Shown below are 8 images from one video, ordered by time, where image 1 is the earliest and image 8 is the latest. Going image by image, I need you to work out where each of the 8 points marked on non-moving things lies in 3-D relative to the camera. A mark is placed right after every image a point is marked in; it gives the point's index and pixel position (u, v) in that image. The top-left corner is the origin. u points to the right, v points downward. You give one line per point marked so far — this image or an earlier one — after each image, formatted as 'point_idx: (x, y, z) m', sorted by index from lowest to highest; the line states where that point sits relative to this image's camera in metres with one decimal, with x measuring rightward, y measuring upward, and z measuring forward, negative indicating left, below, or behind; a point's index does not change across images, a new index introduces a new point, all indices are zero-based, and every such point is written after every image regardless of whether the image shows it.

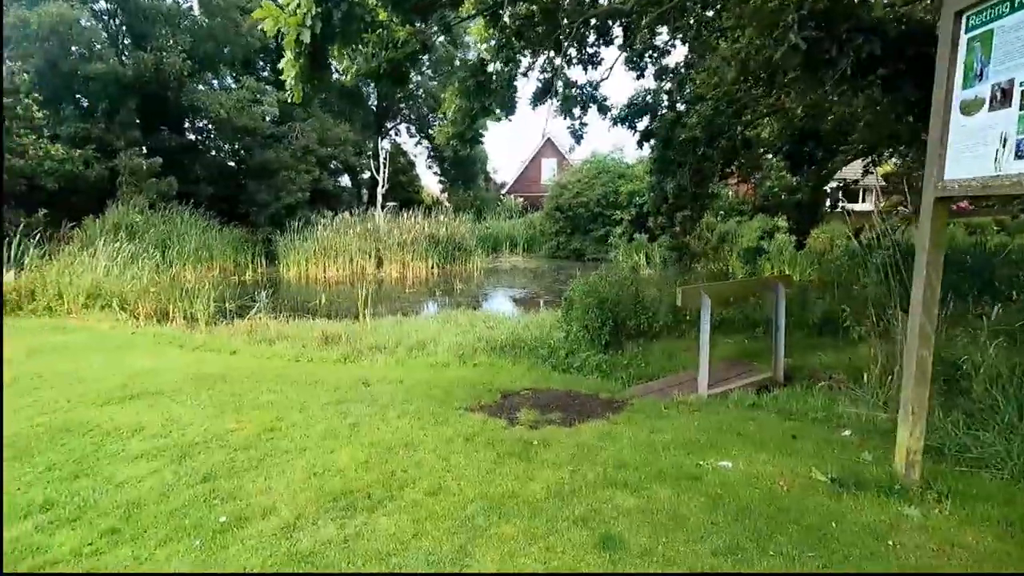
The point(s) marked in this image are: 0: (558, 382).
0: (+0.4, -0.8, +4.6) m
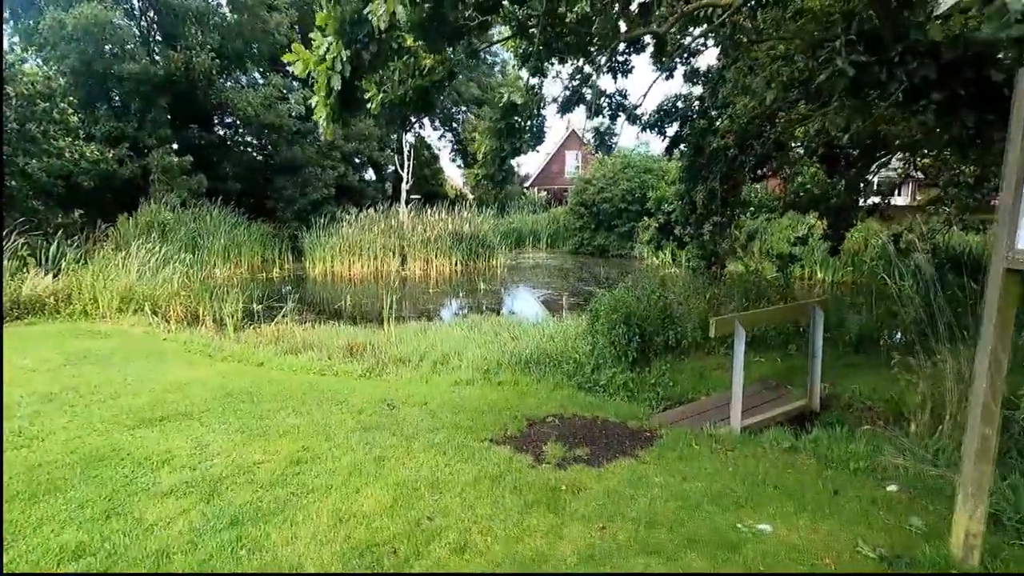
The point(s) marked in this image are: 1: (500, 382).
0: (+0.6, -1.0, +4.5) m
1: (-0.1, -0.9, +5.2) m
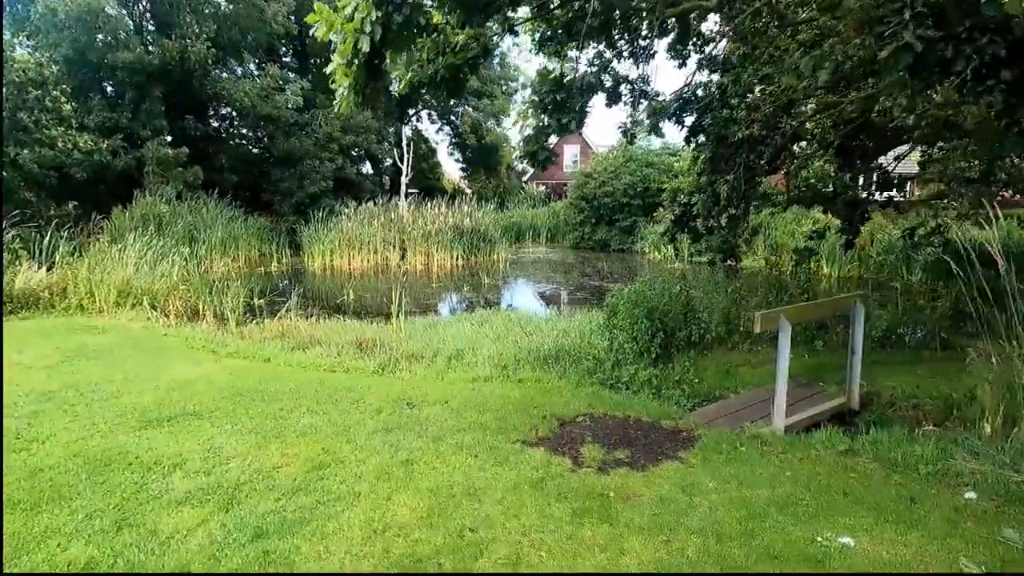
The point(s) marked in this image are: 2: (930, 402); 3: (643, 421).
0: (+0.8, -0.9, +4.3) m
1: (+0.1, -0.9, +5.0) m
2: (+3.0, -0.8, +3.9) m
3: (+1.0, -1.0, +3.9) m
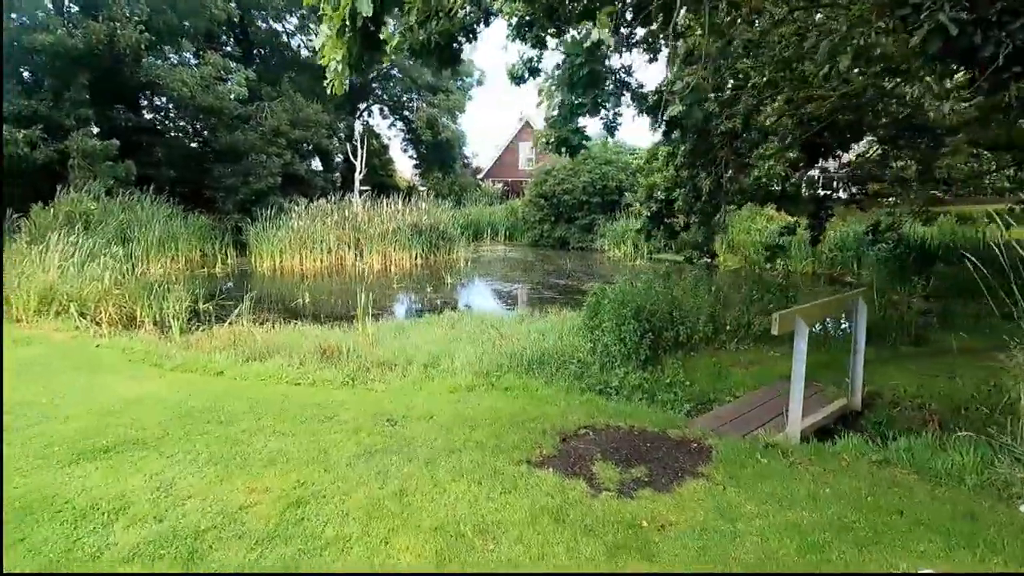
0: (+0.8, -0.9, +4.0) m
1: (0.0, -0.9, +4.6) m
2: (+3.0, -0.8, +3.8) m
3: (+0.9, -1.0, +3.6) m
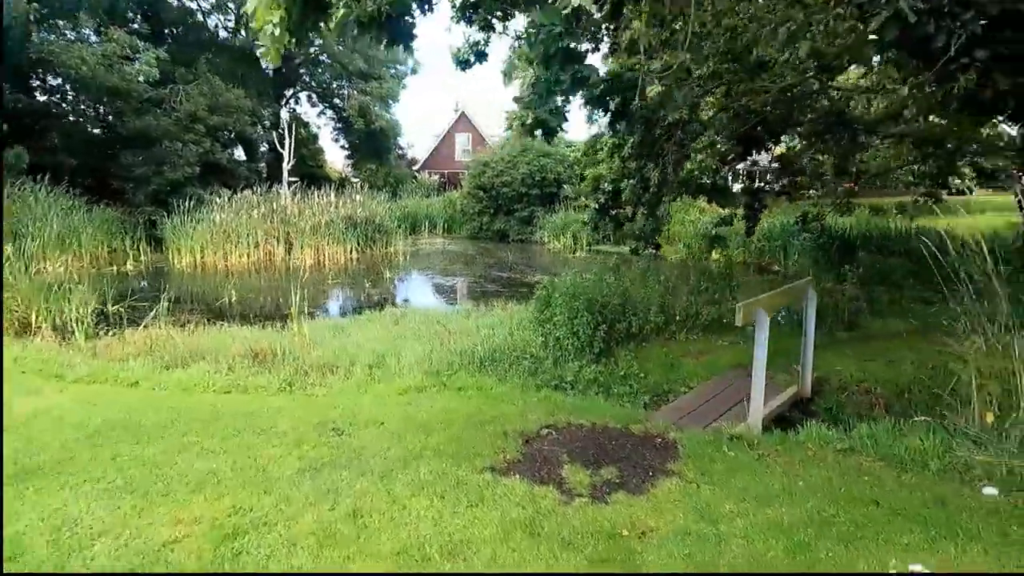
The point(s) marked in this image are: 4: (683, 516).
0: (+0.4, -0.9, +3.9) m
1: (-0.4, -0.8, +4.4) m
2: (+2.7, -0.7, +3.9) m
3: (+0.7, -0.9, +3.5) m
4: (+0.7, -1.0, +2.3) m
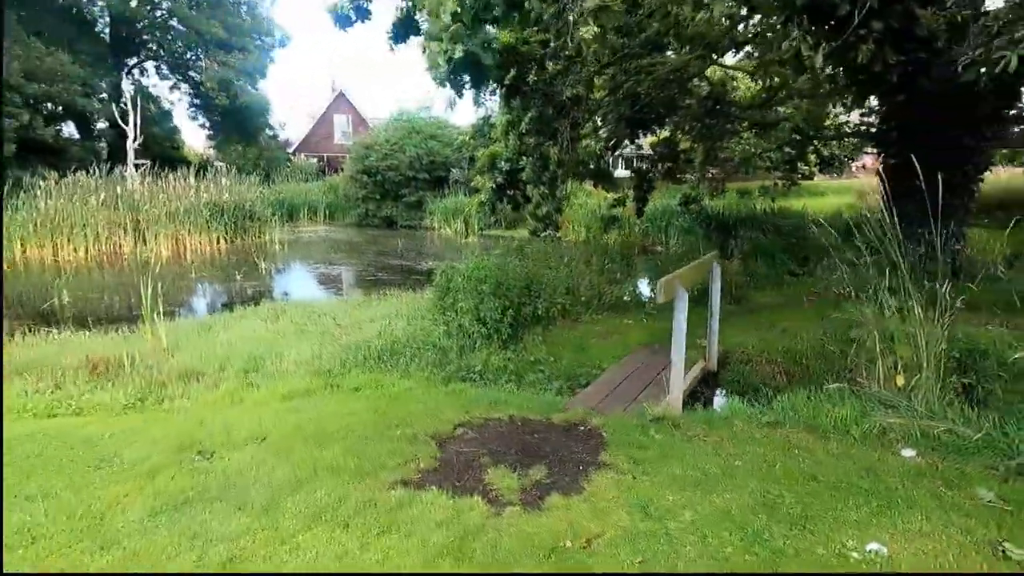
0: (-0.2, -0.8, +3.6) m
1: (-1.1, -0.7, +3.9) m
2: (+2.0, -0.5, +4.0) m
3: (+0.1, -0.8, +3.2) m
4: (+0.4, -0.9, +2.1) m
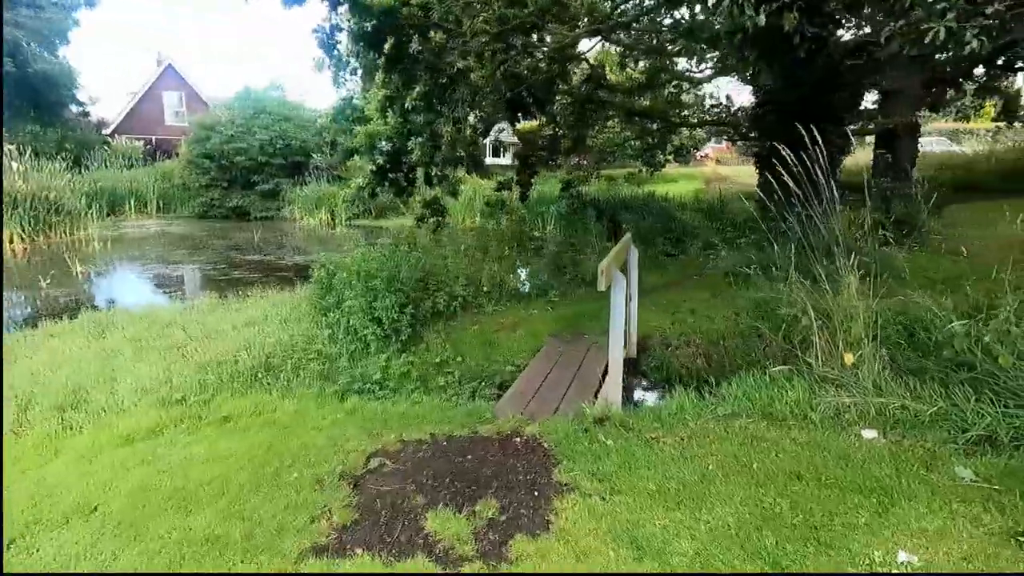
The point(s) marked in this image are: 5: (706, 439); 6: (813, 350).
0: (-0.7, -0.7, +3.0) m
1: (-1.6, -0.8, +3.1) m
2: (+1.4, -0.4, +3.9) m
3: (-0.3, -0.8, +2.8) m
4: (+0.3, -0.8, +1.7) m
5: (+0.9, -0.7, +2.3) m
6: (+1.6, -0.4, +2.8) m
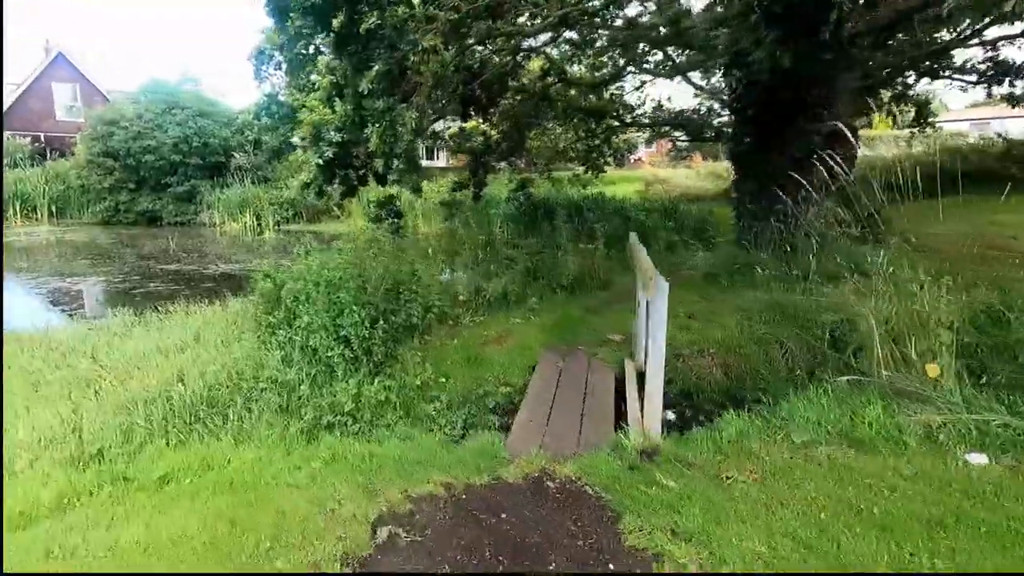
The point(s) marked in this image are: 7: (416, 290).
0: (-0.5, -0.8, +2.4) m
1: (-1.5, -0.8, +2.3) m
2: (+1.3, -0.4, +3.6) m
3: (-0.1, -0.8, +2.2) m
4: (+0.6, -0.9, +1.2) m
5: (+1.0, -0.7, +1.9) m
6: (+1.7, -0.4, +2.5) m
7: (-0.8, 0.0, +4.5) m
